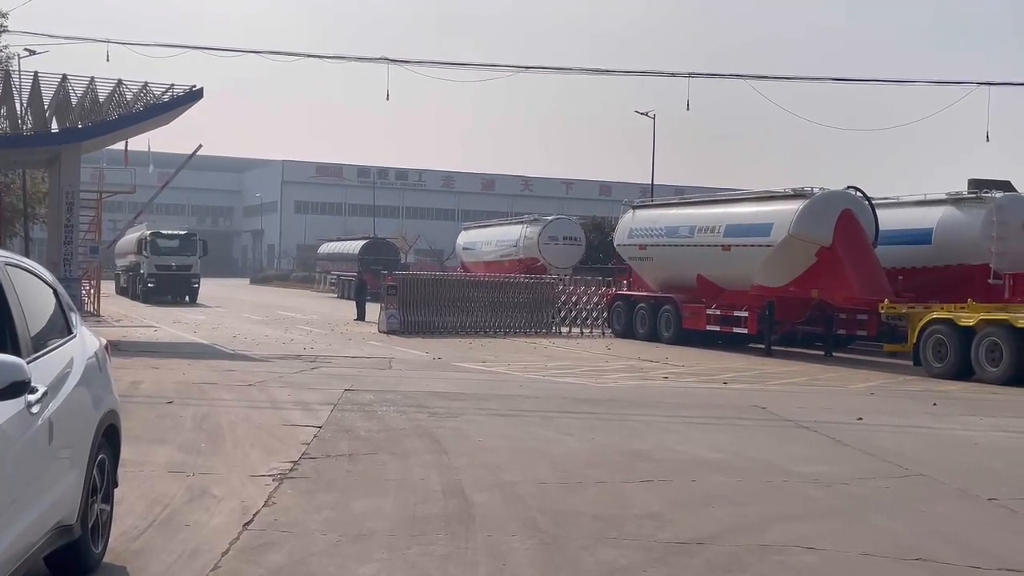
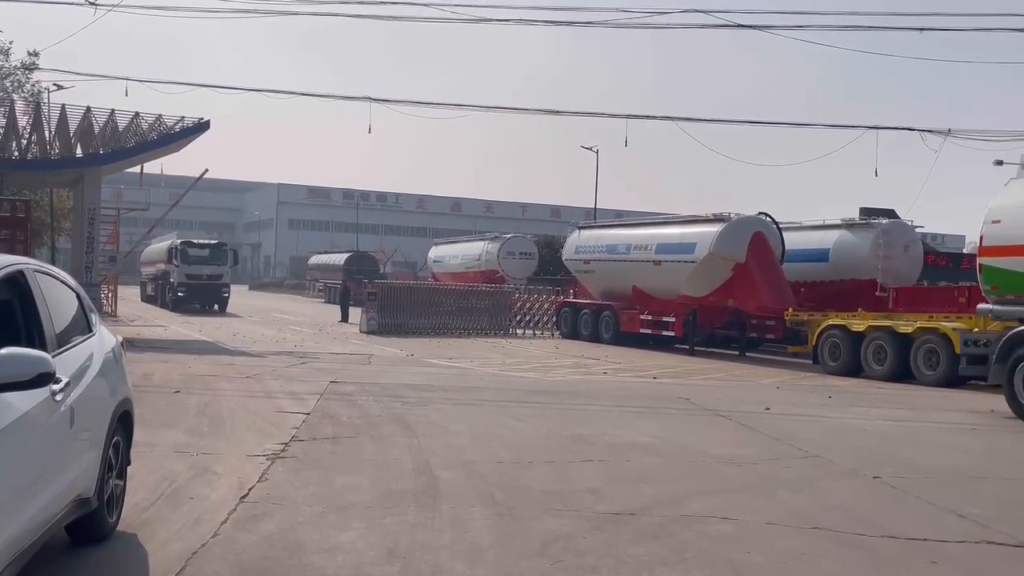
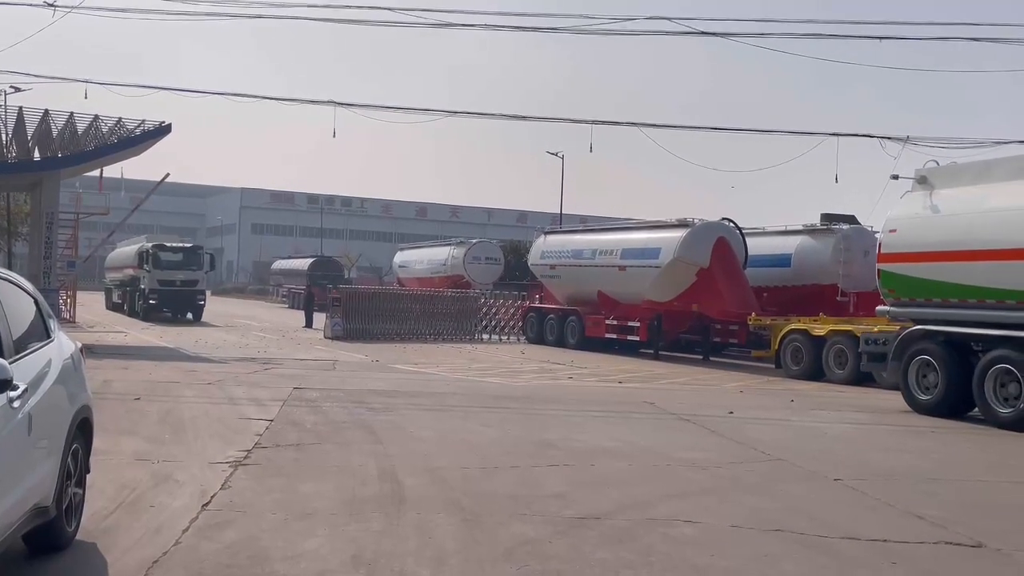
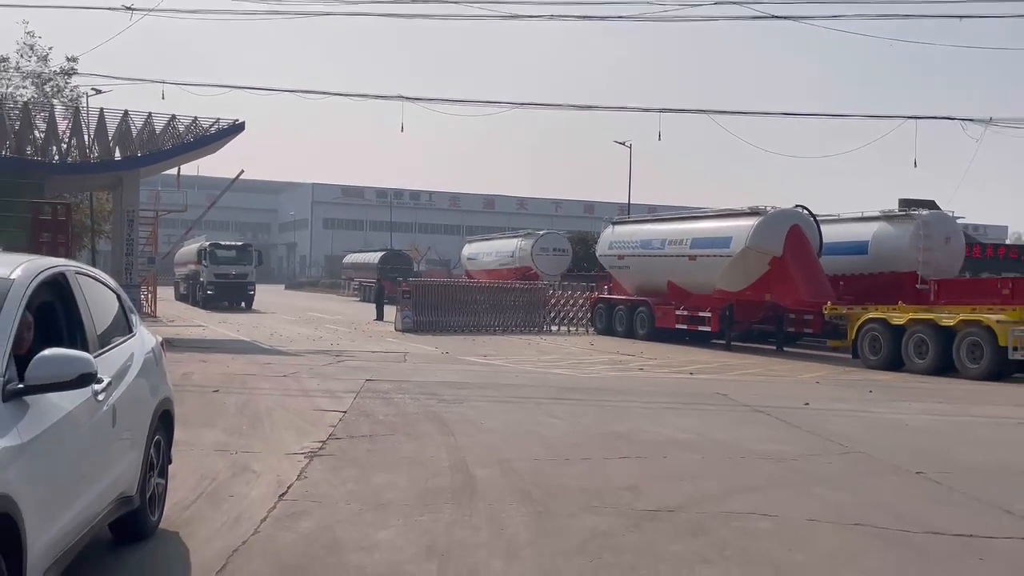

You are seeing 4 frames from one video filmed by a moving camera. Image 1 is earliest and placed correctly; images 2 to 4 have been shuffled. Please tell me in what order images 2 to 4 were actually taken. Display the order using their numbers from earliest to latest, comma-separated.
4, 2, 3
